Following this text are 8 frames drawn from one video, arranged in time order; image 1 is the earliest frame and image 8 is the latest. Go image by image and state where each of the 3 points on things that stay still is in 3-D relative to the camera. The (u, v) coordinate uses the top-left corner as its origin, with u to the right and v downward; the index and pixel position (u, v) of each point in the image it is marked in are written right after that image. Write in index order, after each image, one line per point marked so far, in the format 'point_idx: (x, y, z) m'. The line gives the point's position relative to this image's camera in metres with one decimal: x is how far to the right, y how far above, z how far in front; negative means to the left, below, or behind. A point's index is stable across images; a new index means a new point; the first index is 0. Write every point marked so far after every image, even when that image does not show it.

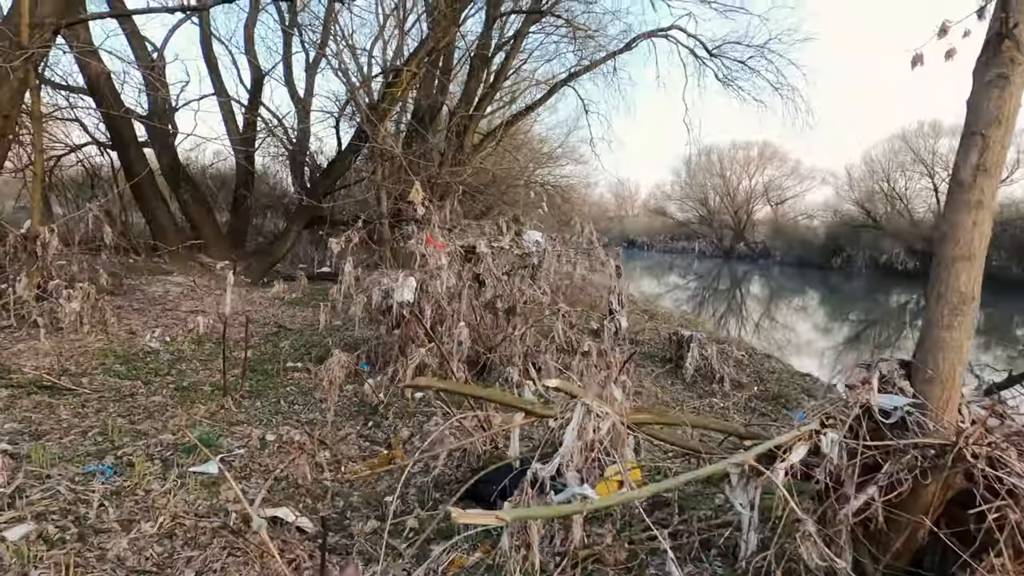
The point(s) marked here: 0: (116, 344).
0: (-3.4, -0.5, +5.7) m
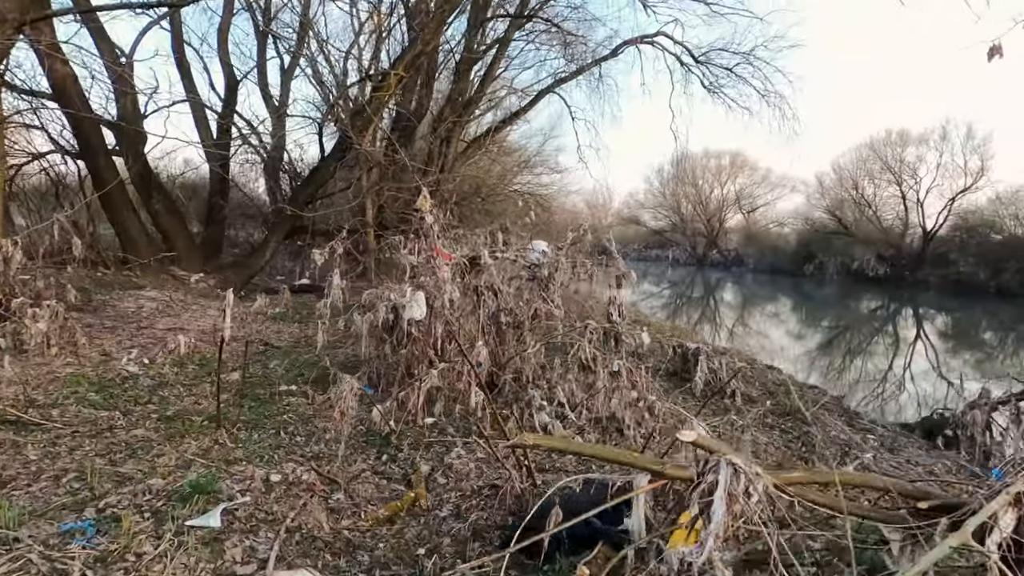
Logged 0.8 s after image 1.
0: (-3.3, -0.6, +5.2) m
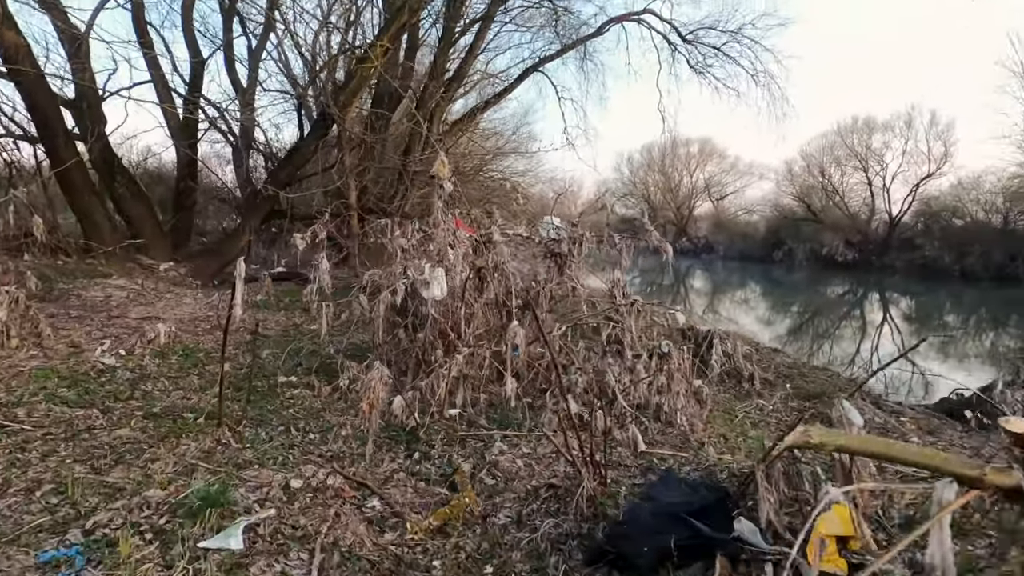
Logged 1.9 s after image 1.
0: (-3.1, -0.5, +4.5) m
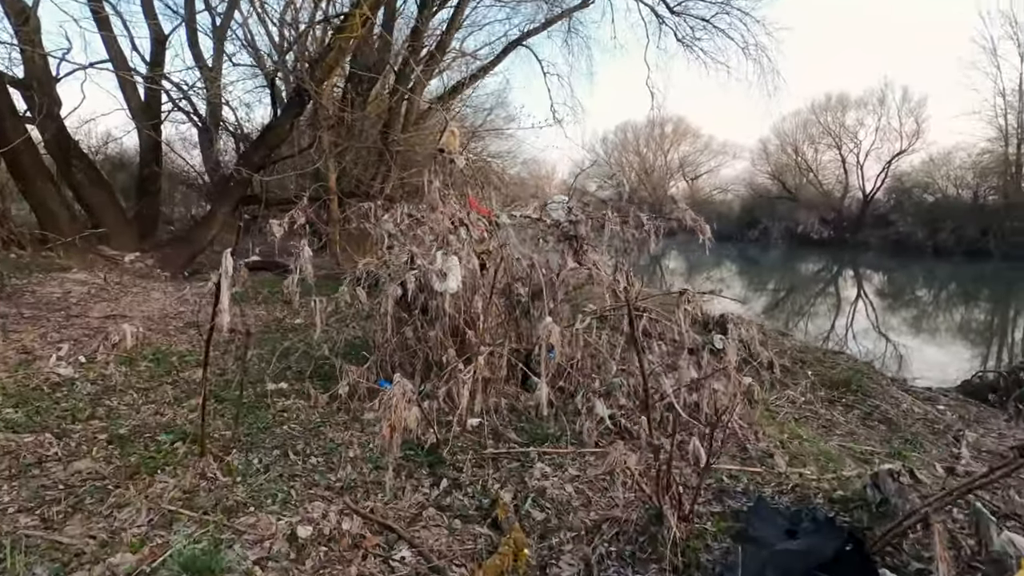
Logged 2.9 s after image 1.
0: (-3.0, -0.5, +3.9) m
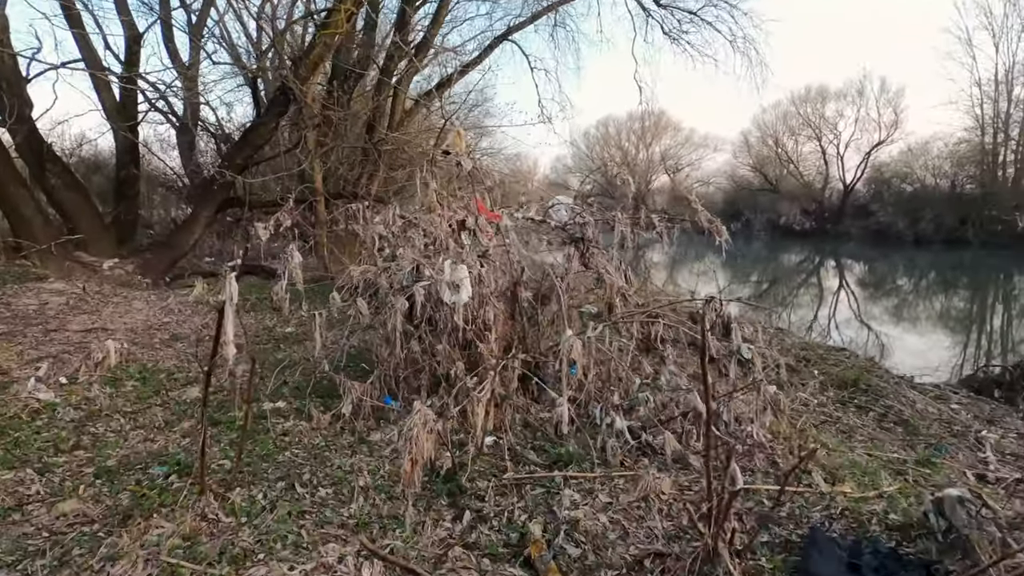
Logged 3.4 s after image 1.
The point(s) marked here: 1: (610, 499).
0: (-2.9, -0.6, +3.6) m
1: (+0.4, -0.8, +2.6) m
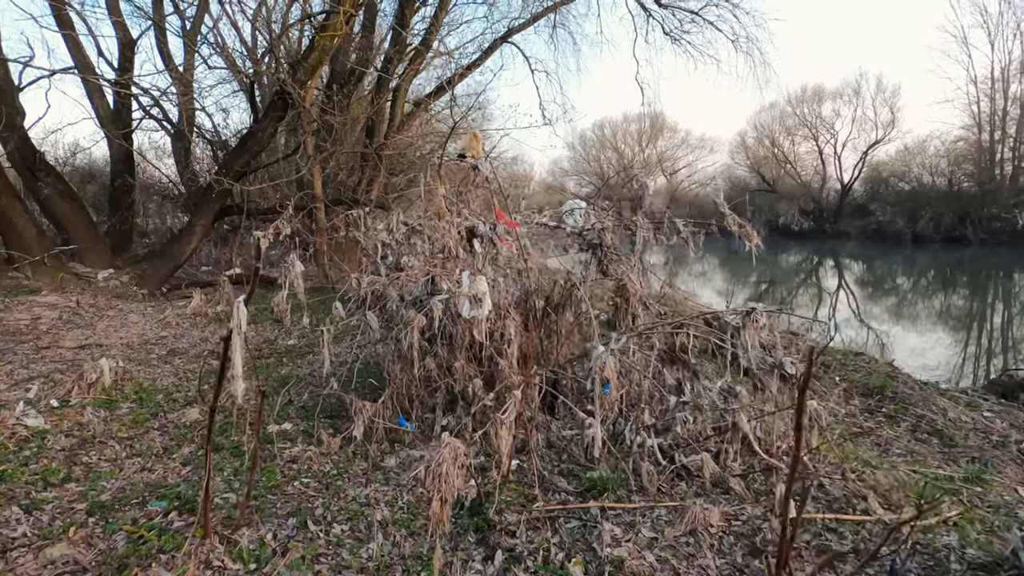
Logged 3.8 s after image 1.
0: (-2.8, -0.7, +3.4) m
1: (+0.5, -0.9, +2.4) m
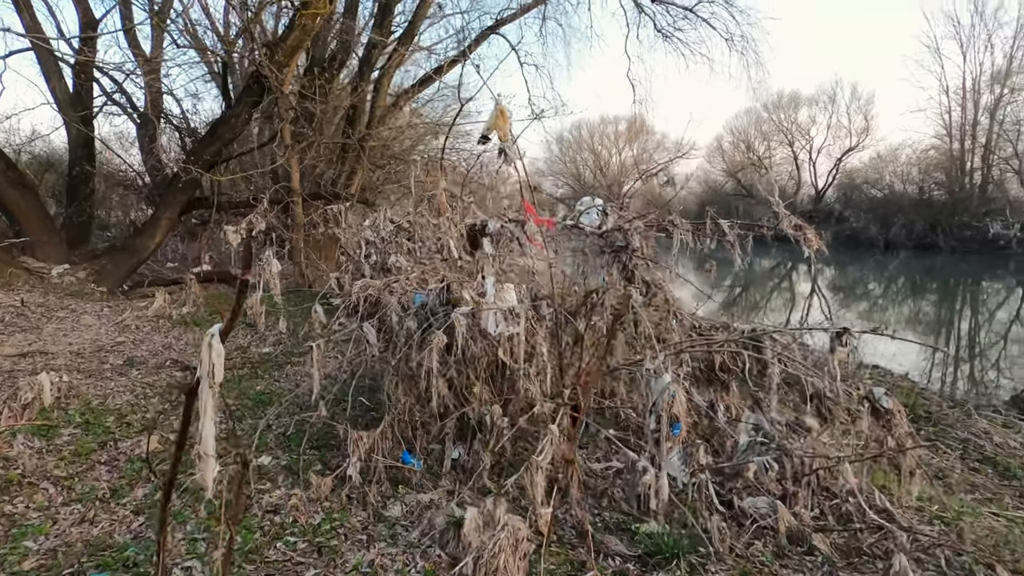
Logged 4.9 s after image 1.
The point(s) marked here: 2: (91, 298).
0: (-2.7, -0.7, +2.7) m
1: (+0.7, -0.9, +1.9) m
2: (-4.8, -0.1, +7.5) m
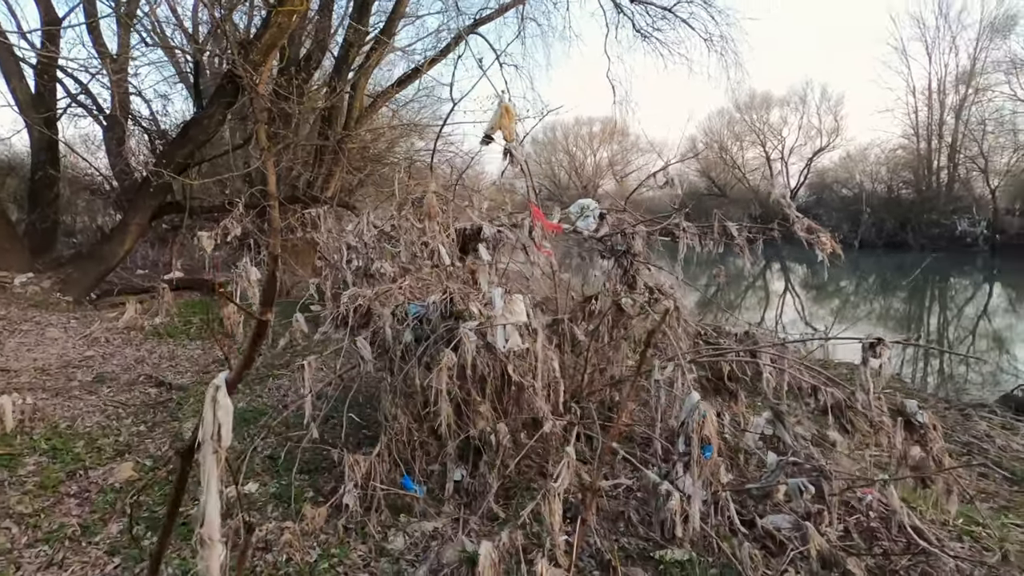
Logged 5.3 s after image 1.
0: (-2.6, -0.8, +2.4) m
1: (+0.7, -1.0, +1.7) m
2: (-4.9, -0.2, +7.1) m
